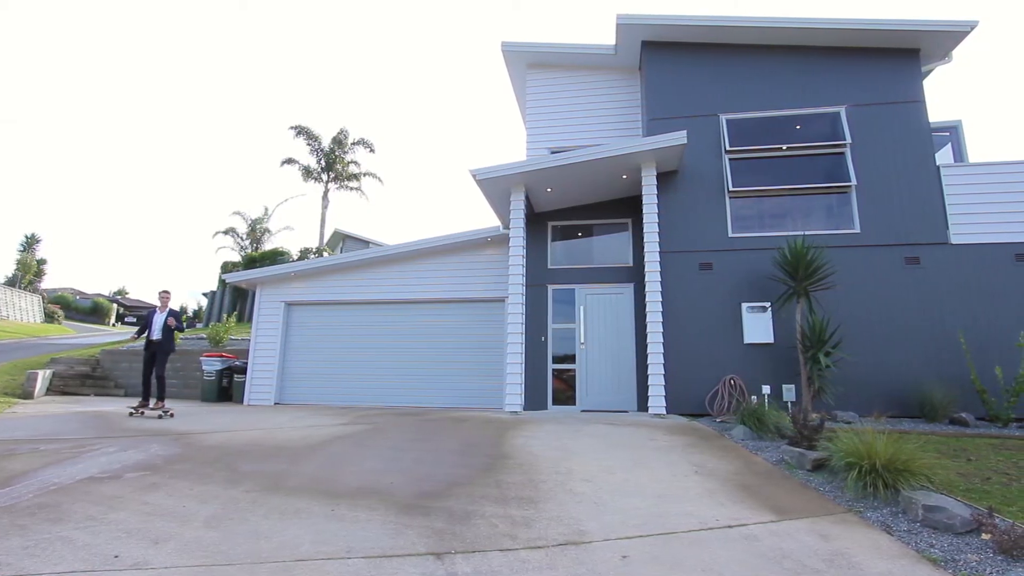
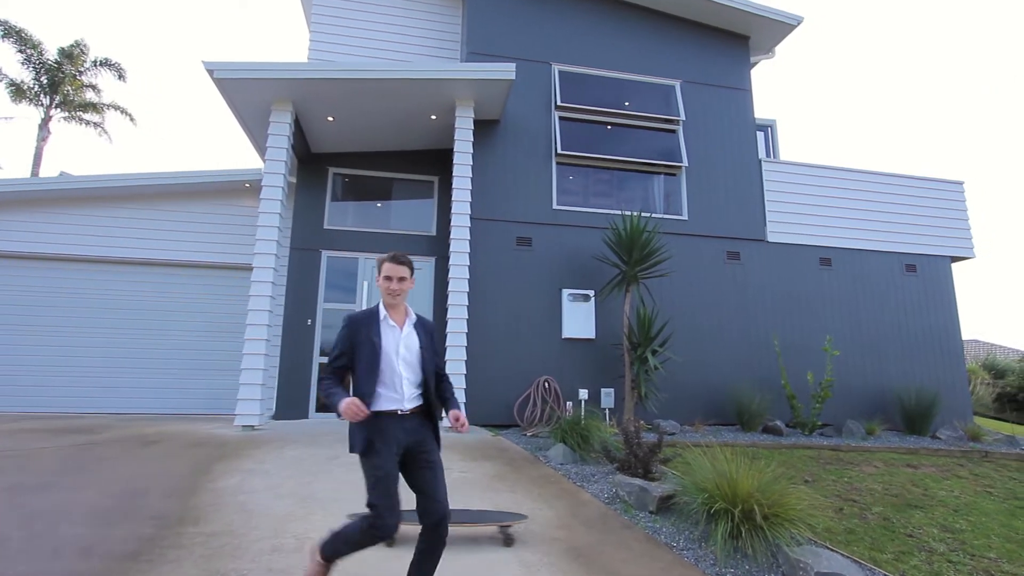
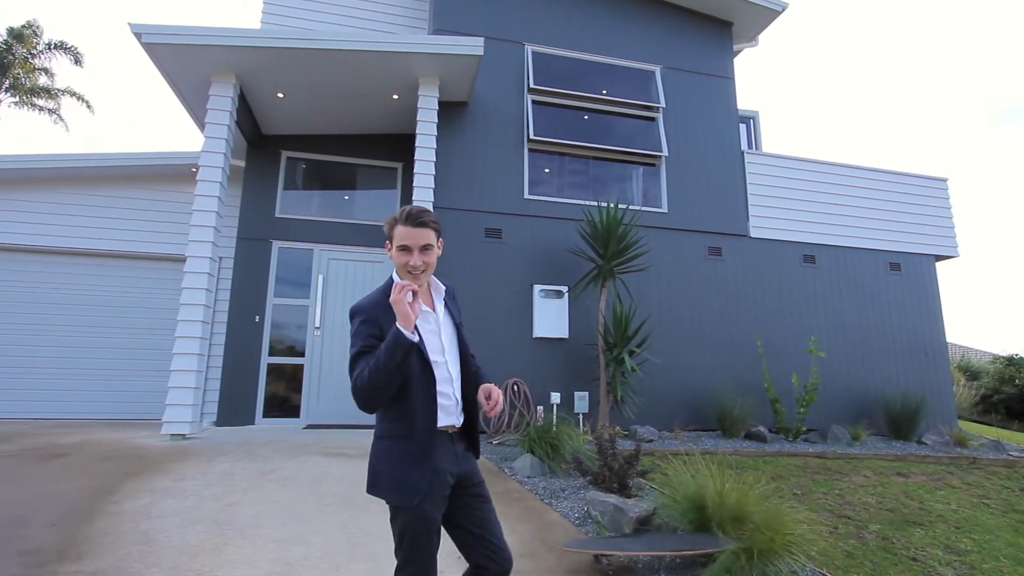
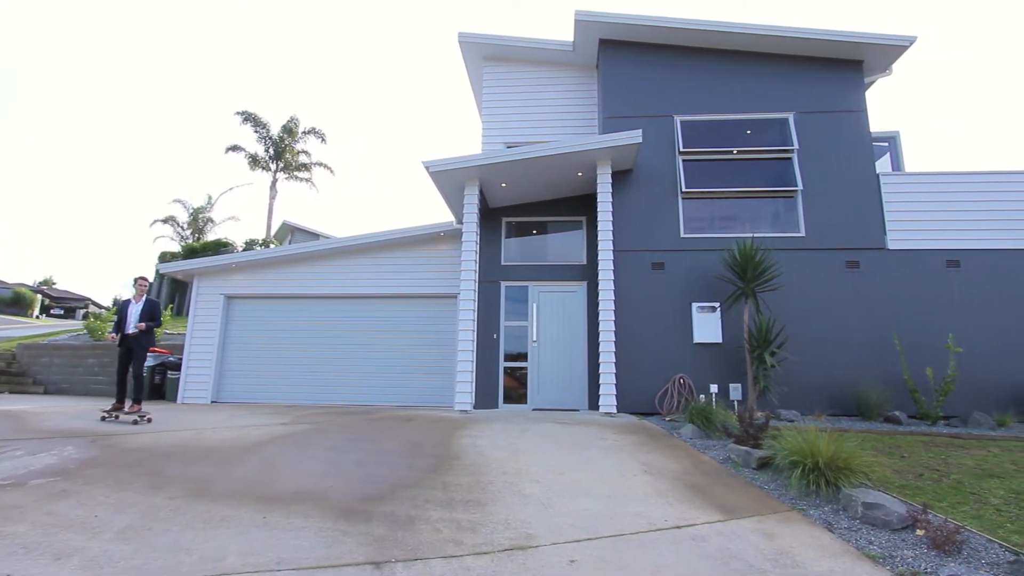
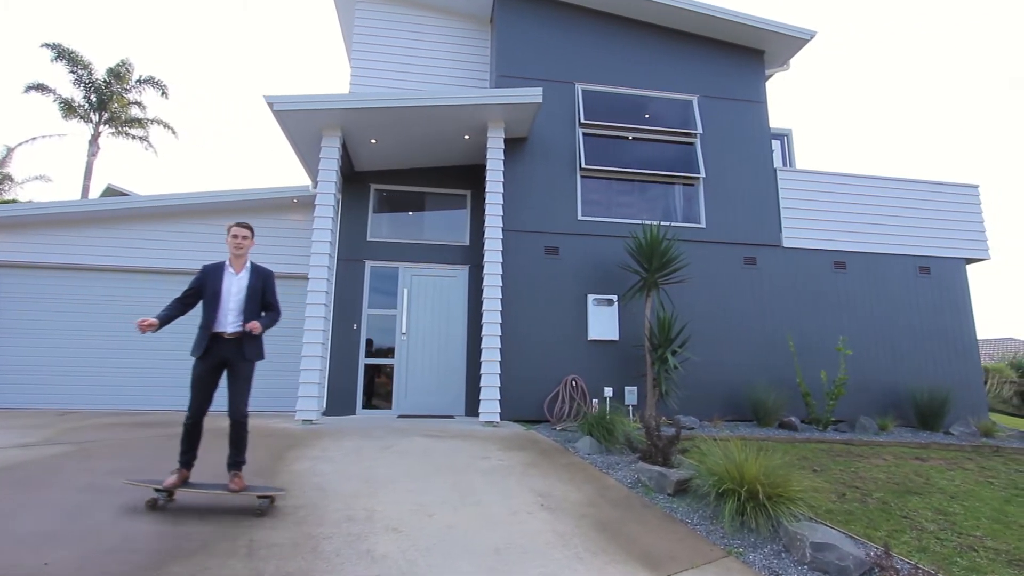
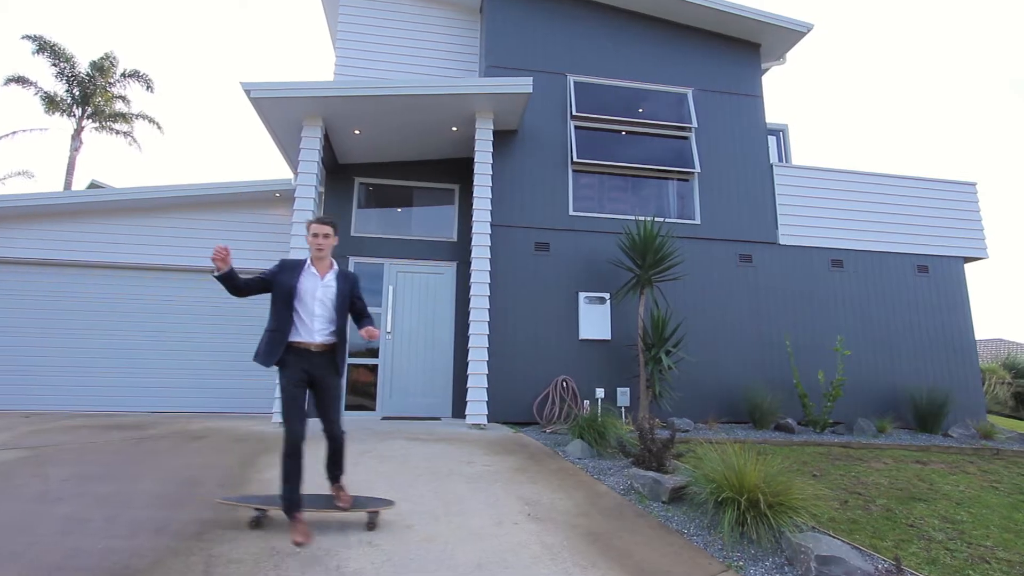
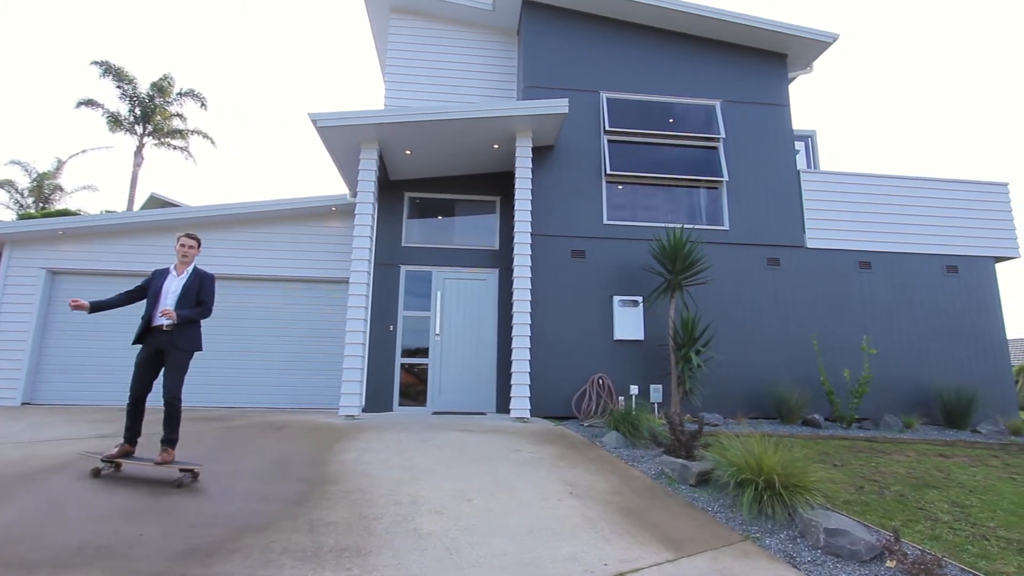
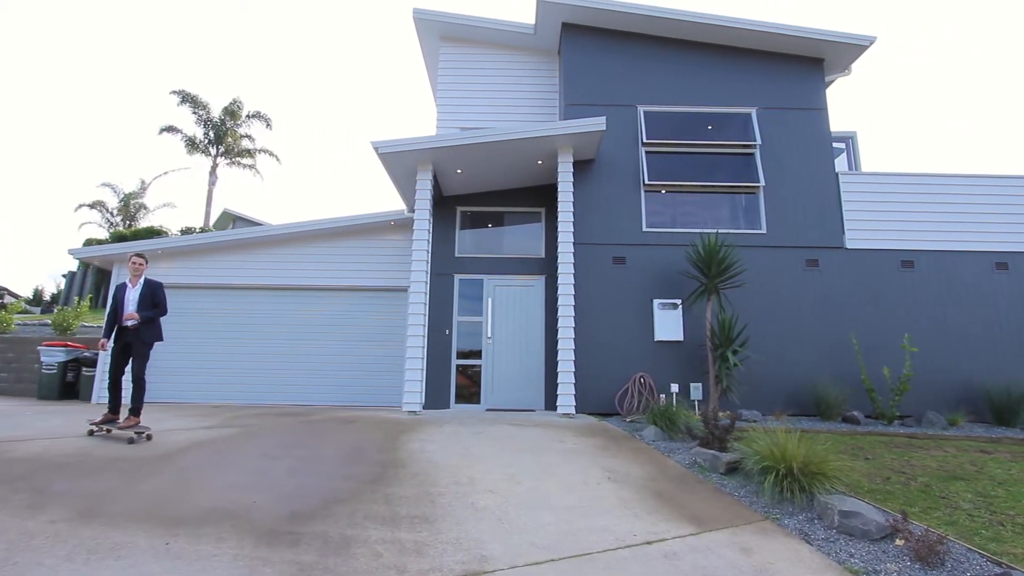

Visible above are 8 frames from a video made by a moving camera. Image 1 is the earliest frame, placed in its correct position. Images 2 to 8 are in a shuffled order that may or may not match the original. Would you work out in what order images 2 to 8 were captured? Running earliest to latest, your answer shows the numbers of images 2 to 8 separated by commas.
4, 8, 7, 5, 6, 2, 3
